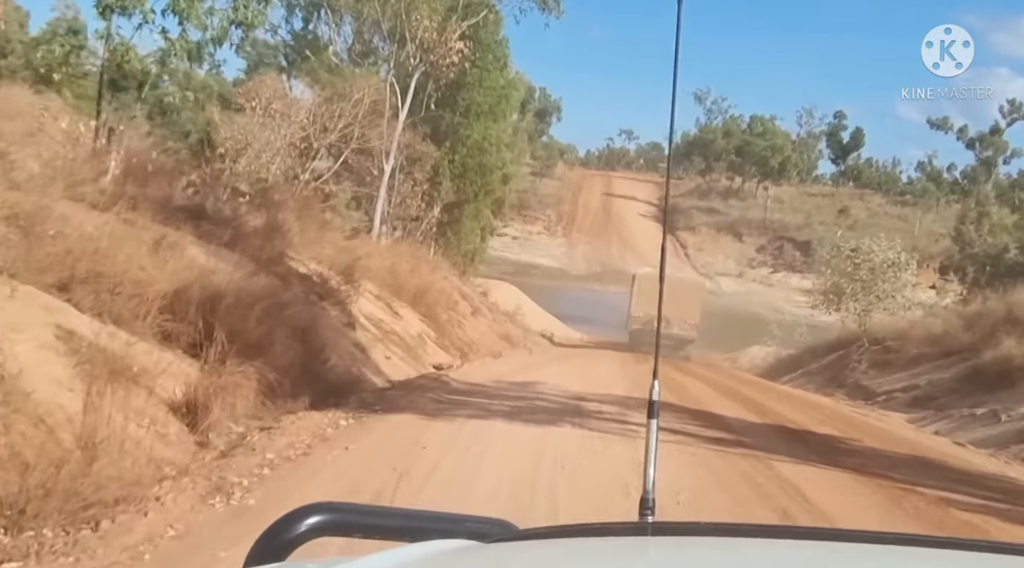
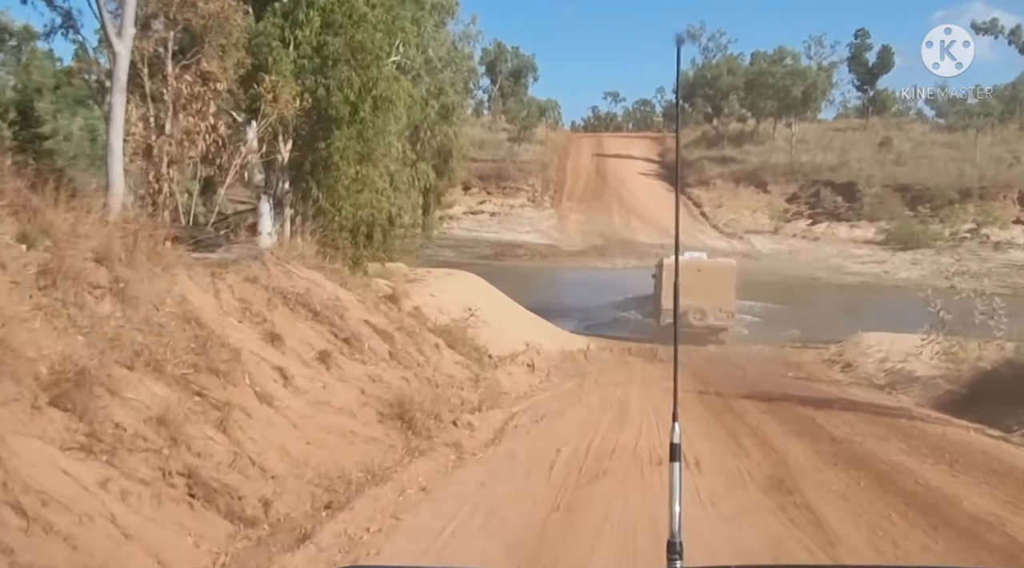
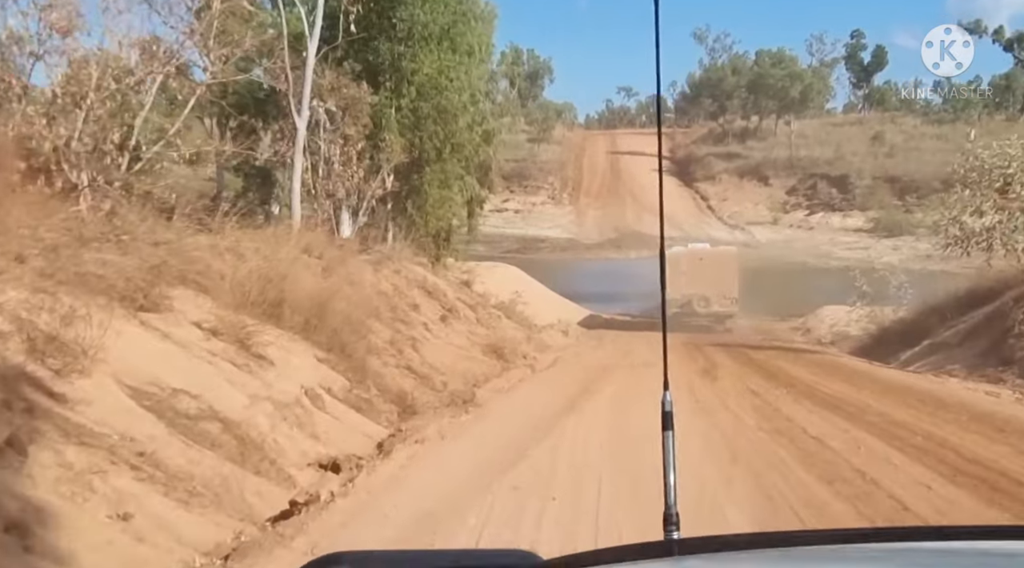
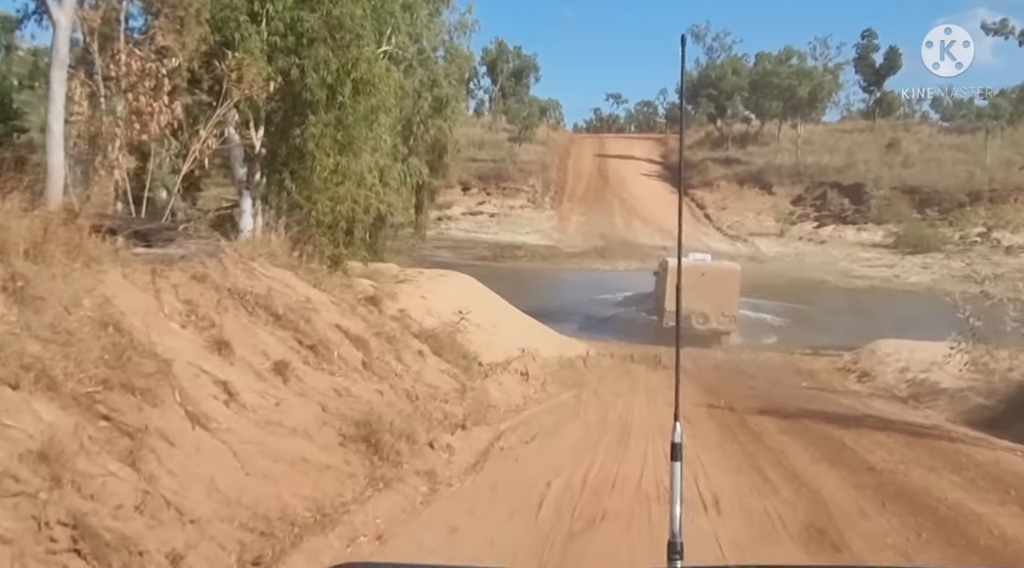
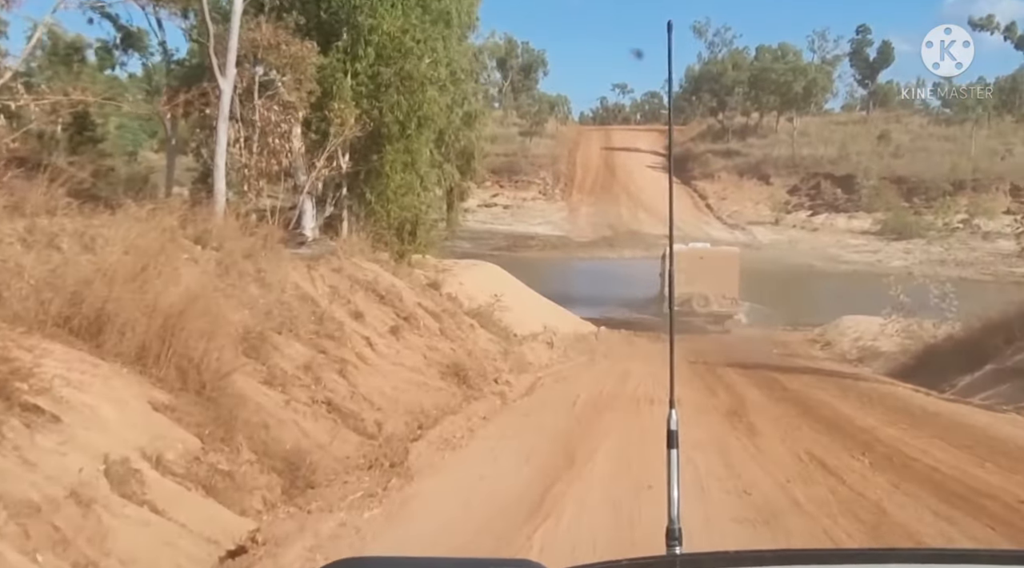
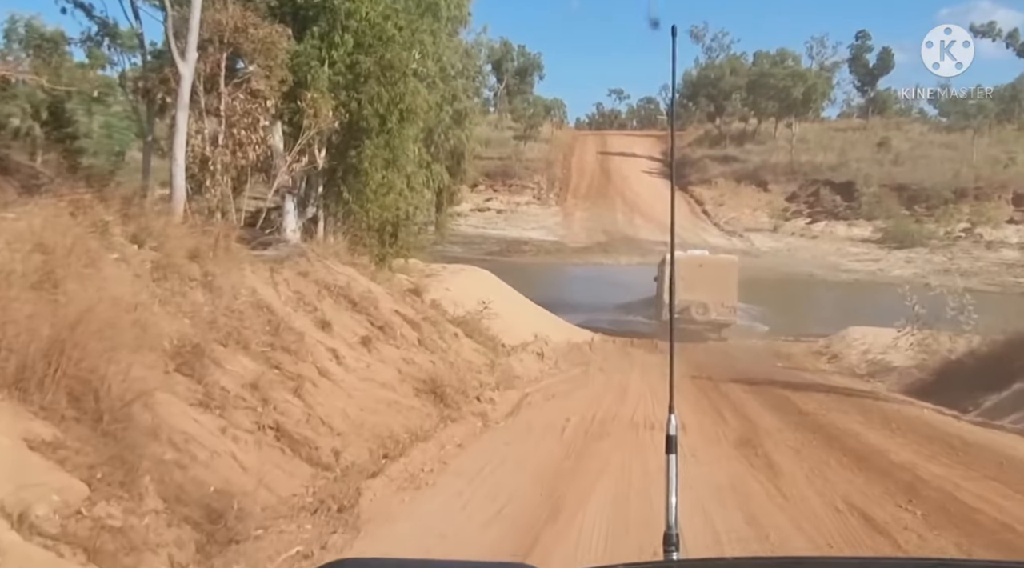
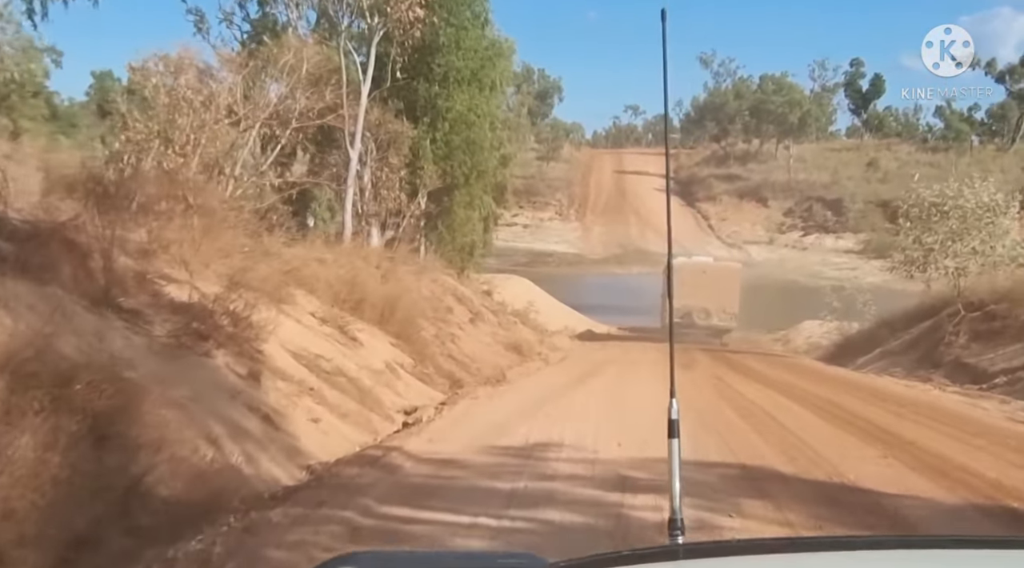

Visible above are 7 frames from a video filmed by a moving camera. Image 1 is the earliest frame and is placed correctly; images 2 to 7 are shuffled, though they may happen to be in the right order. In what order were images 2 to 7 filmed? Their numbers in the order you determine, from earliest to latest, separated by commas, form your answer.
7, 3, 5, 6, 2, 4
